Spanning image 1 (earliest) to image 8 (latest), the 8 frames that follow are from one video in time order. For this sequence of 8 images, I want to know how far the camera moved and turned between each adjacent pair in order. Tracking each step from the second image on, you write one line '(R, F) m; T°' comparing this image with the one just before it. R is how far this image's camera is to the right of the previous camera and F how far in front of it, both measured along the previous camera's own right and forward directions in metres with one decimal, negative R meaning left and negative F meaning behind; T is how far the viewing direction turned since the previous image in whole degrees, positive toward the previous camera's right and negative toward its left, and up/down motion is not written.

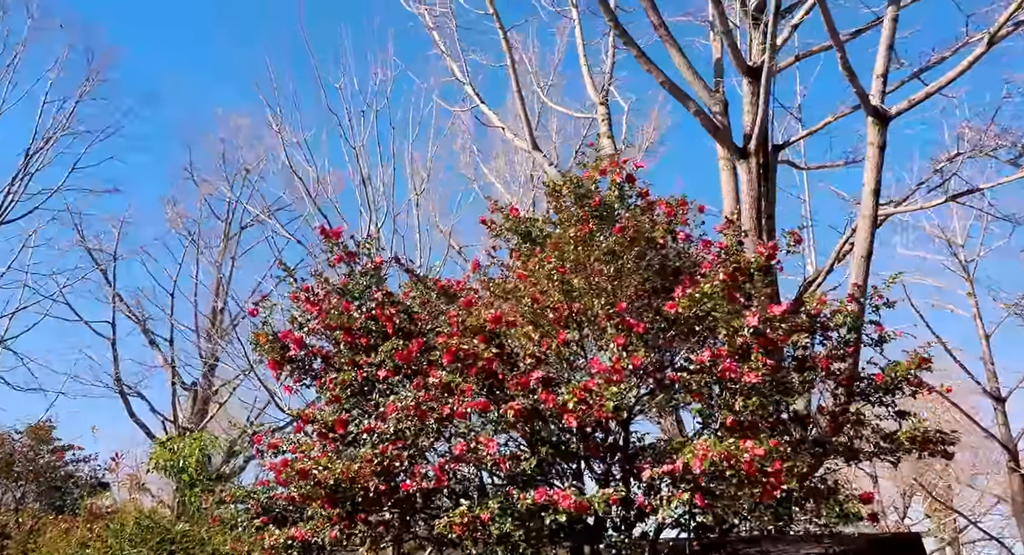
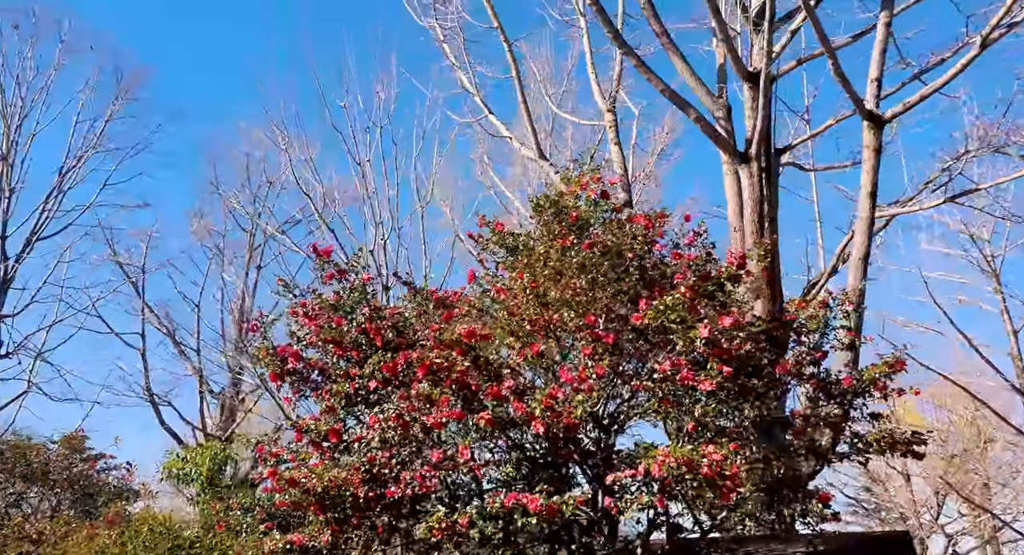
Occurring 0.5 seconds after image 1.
(+0.5, -0.3) m; -2°
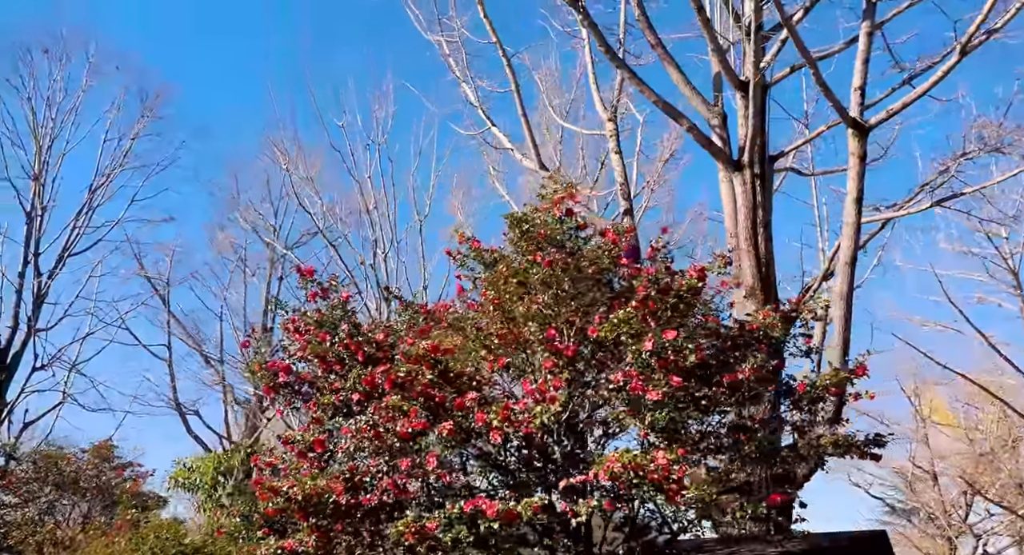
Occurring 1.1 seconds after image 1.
(+0.6, -0.4) m; -2°
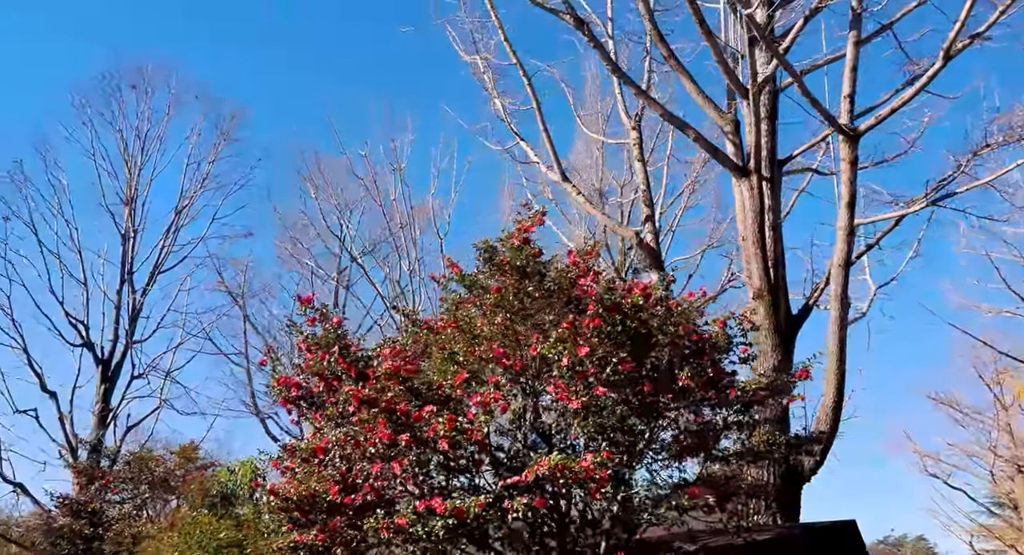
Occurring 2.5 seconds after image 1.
(+1.4, -1.0) m; -6°
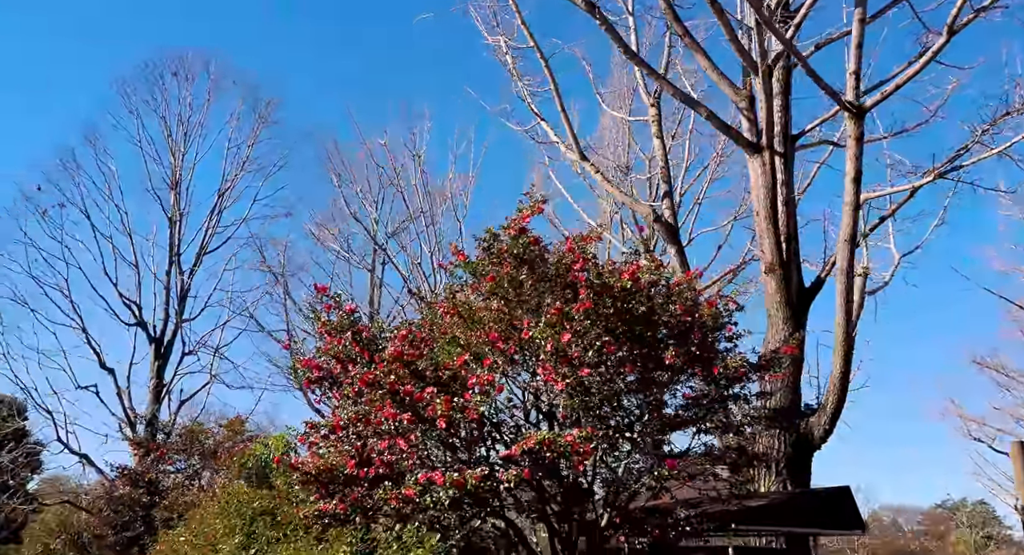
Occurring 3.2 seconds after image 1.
(+0.6, -0.6) m; -3°
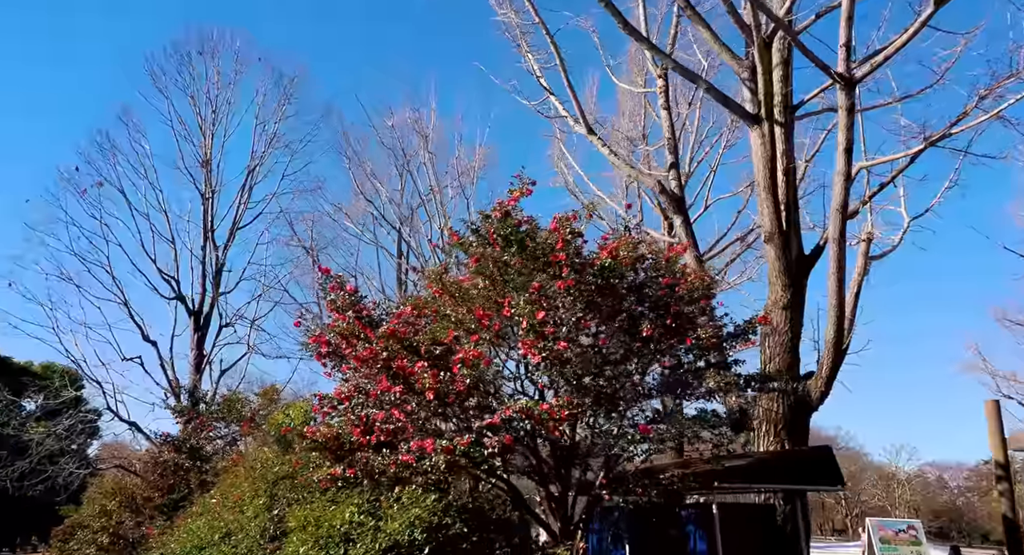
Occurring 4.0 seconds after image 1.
(+0.6, -0.7) m; -3°
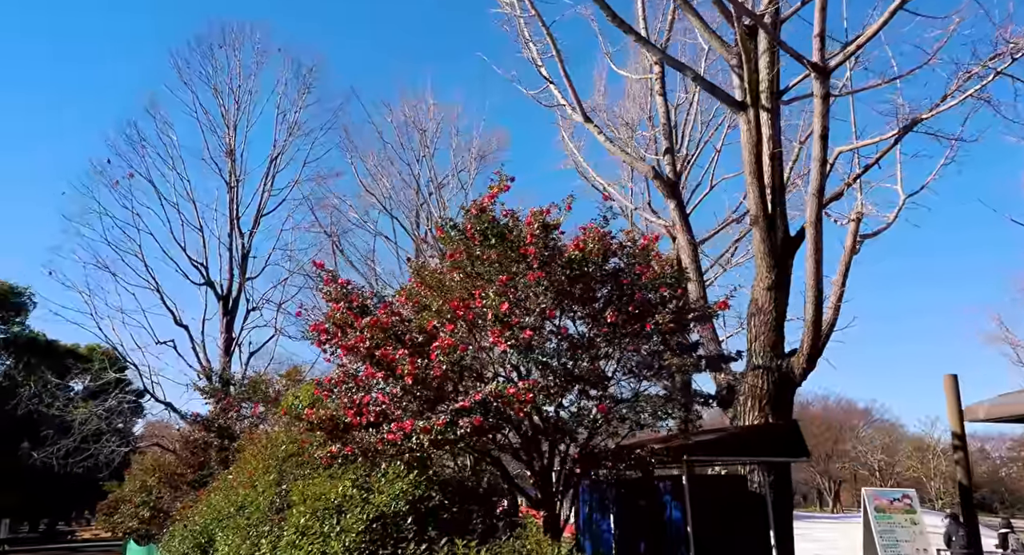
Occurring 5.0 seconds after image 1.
(+0.8, -0.8) m; -2°
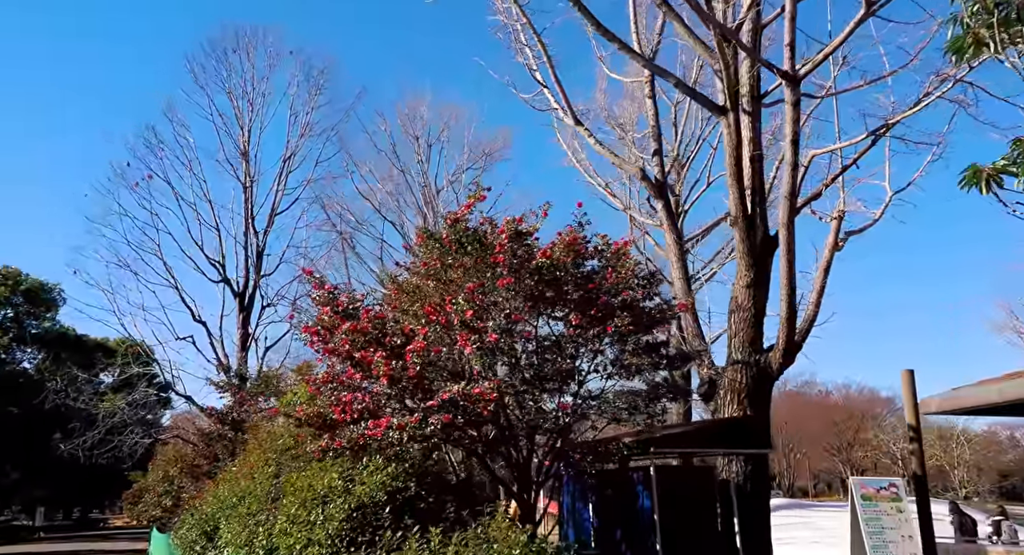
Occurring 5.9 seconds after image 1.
(+0.7, -0.7) m; -2°
